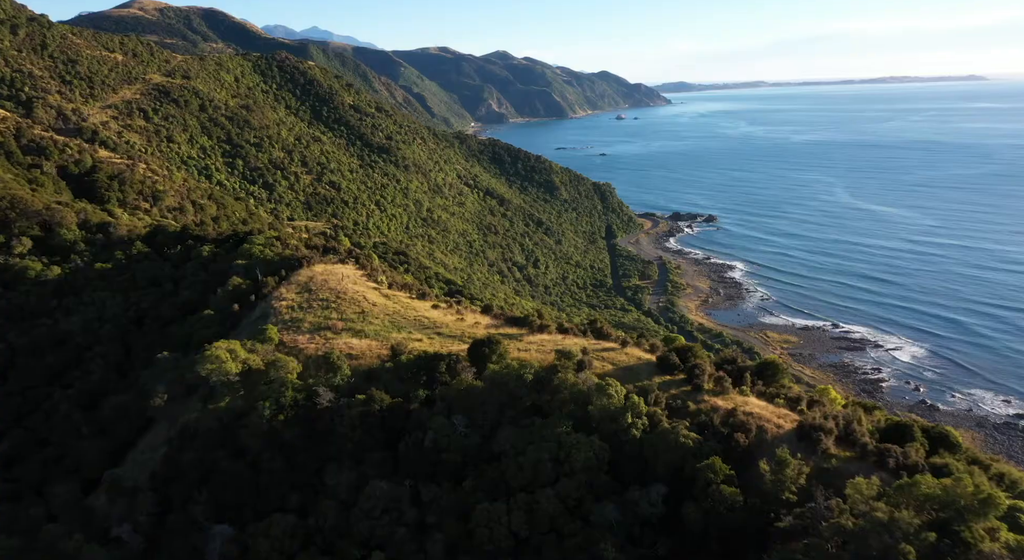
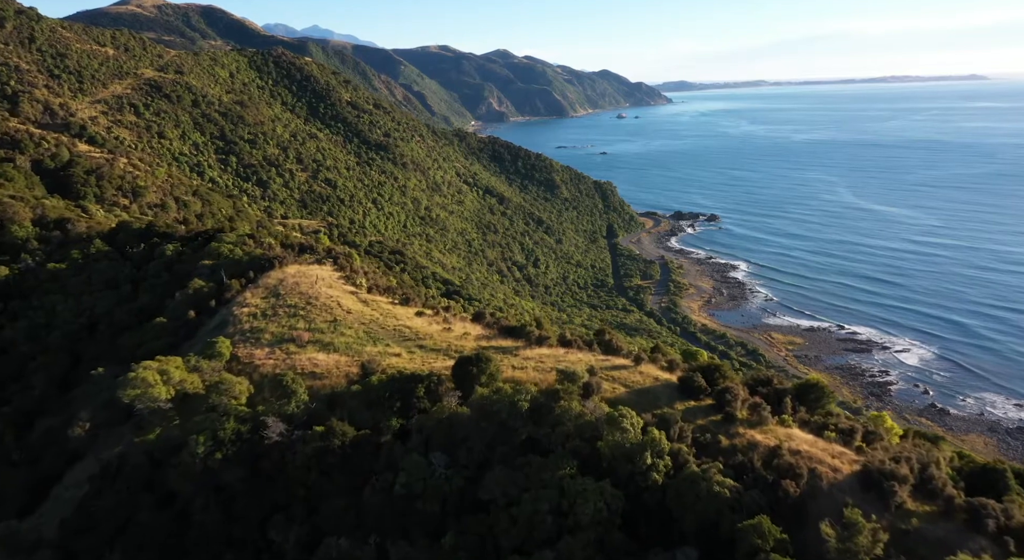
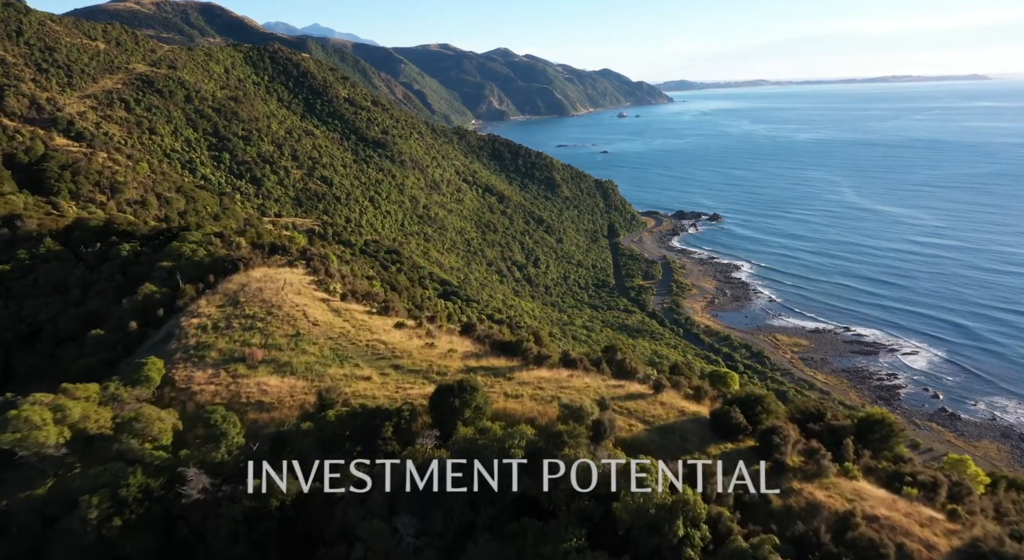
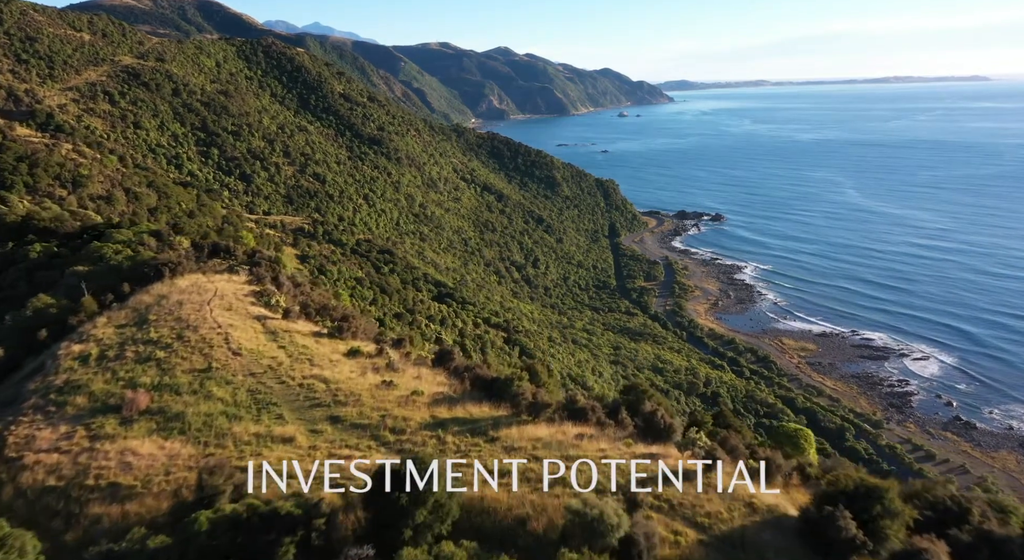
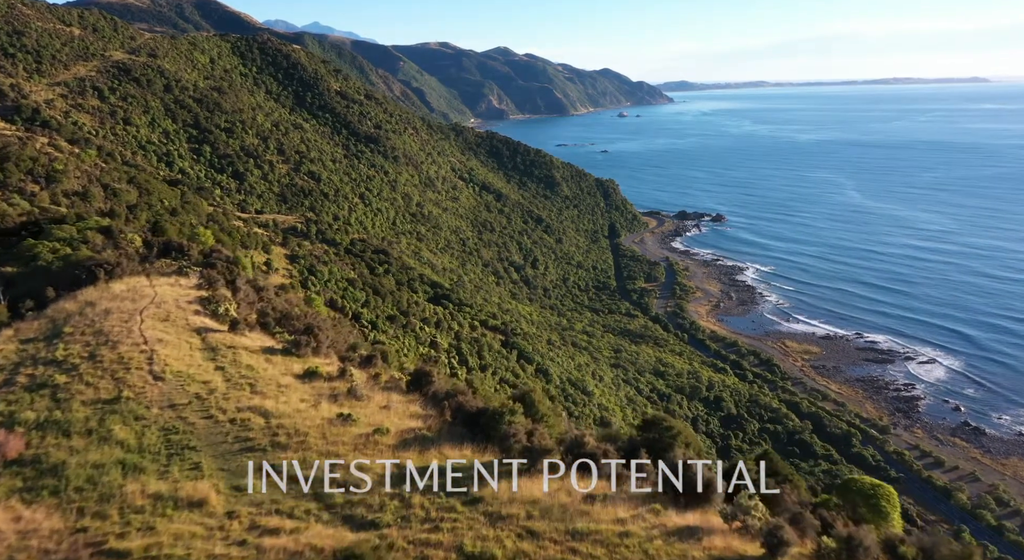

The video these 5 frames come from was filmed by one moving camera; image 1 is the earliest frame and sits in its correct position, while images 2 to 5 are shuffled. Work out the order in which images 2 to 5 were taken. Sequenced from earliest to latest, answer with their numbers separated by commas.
2, 3, 4, 5
